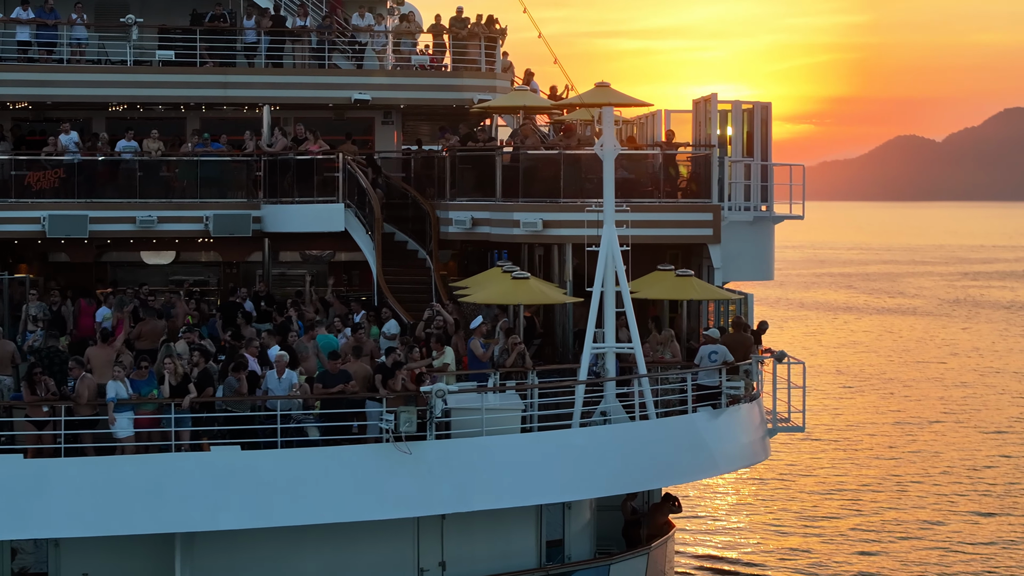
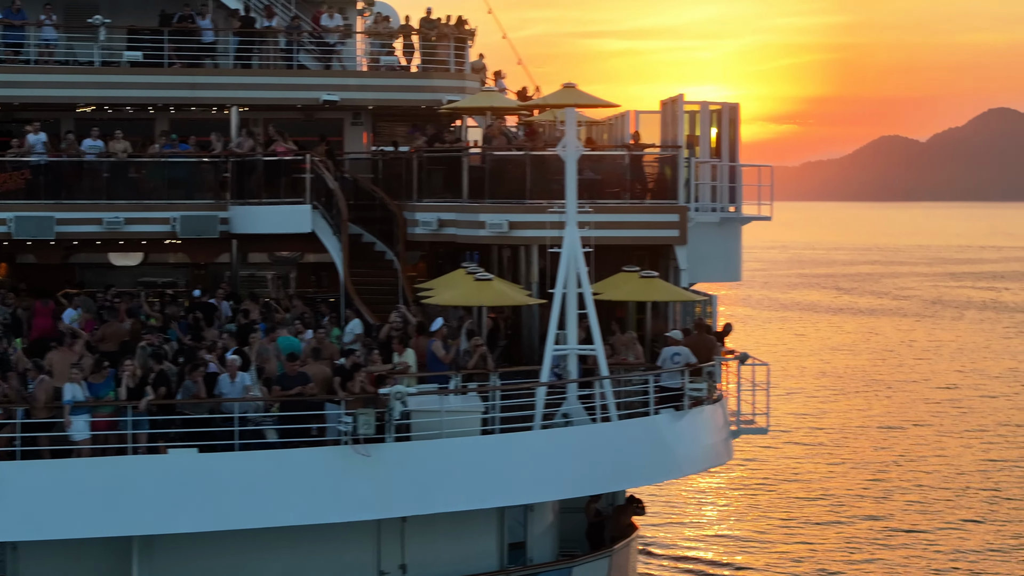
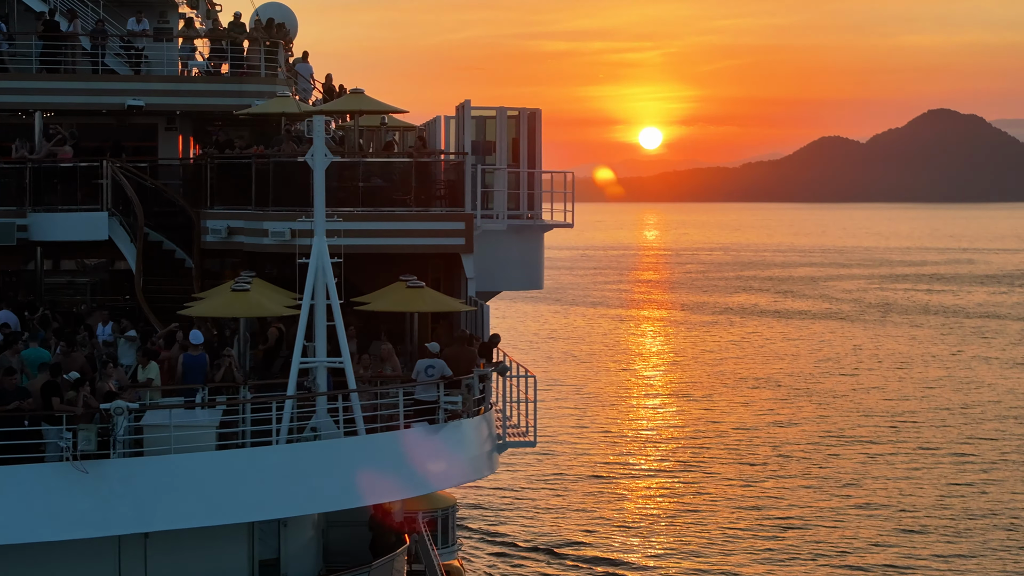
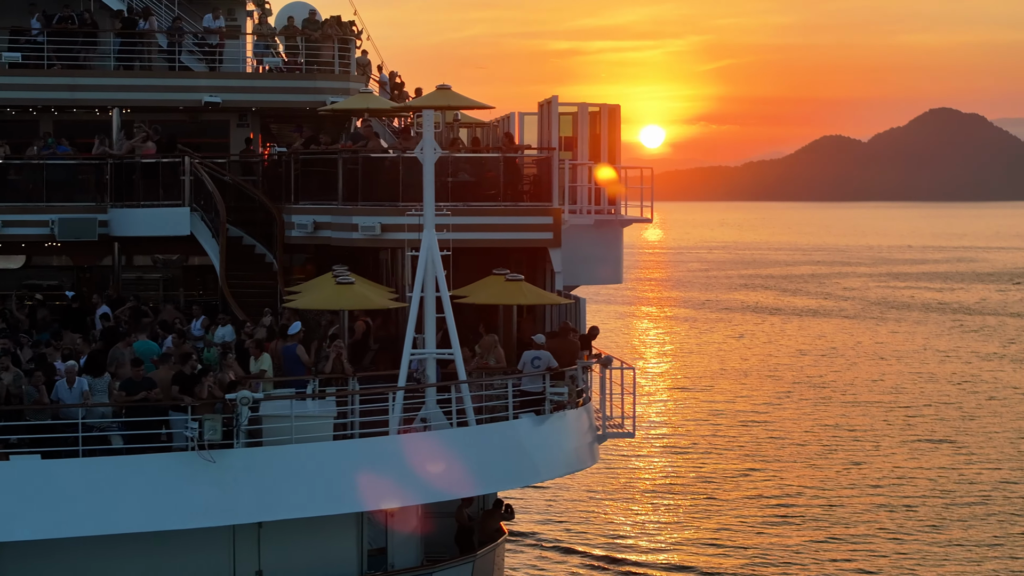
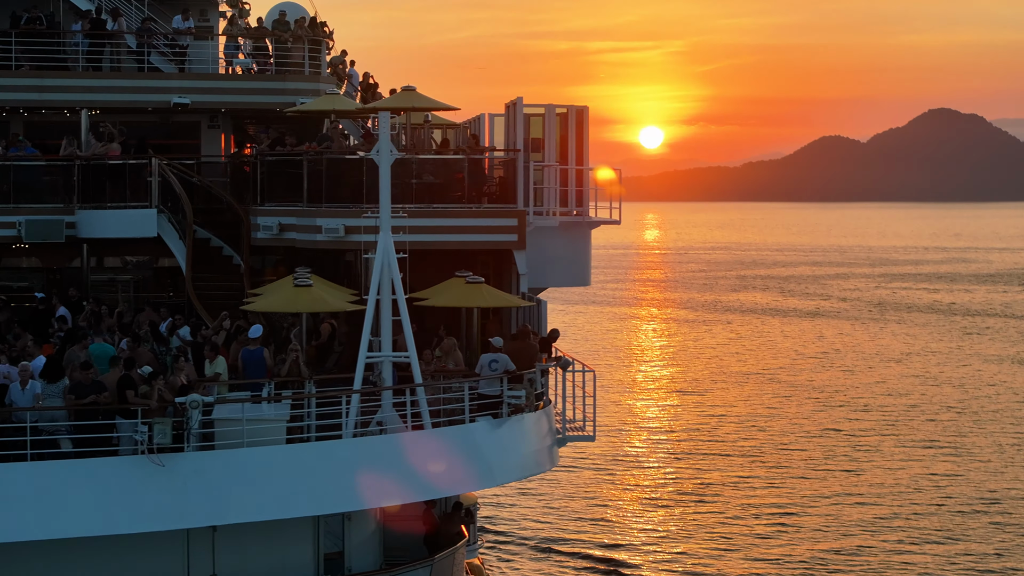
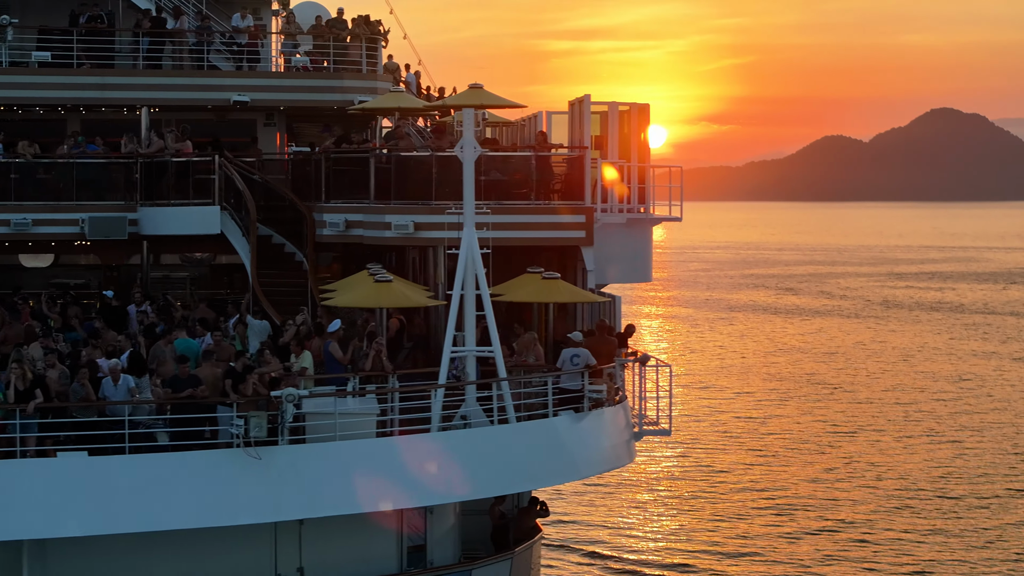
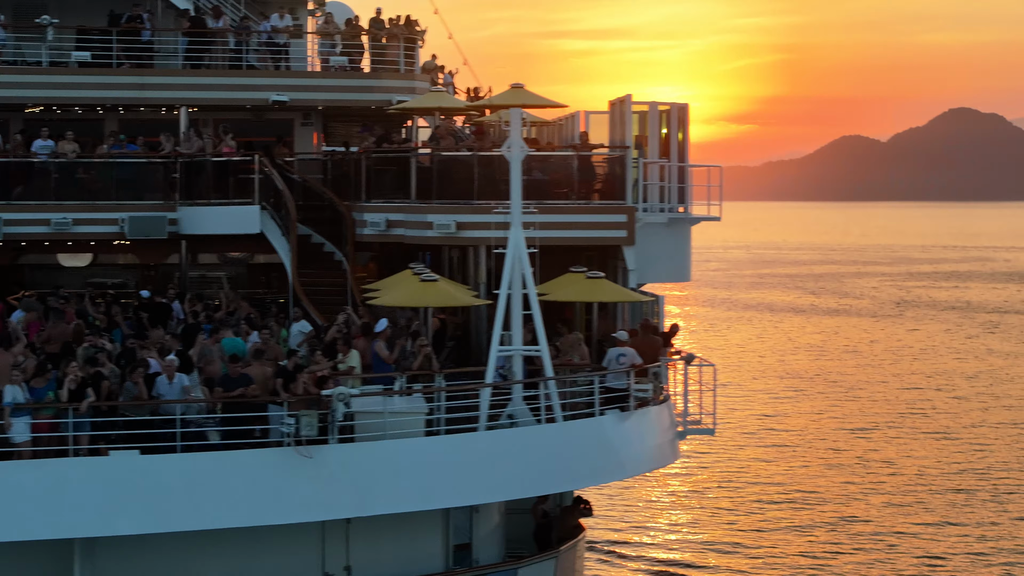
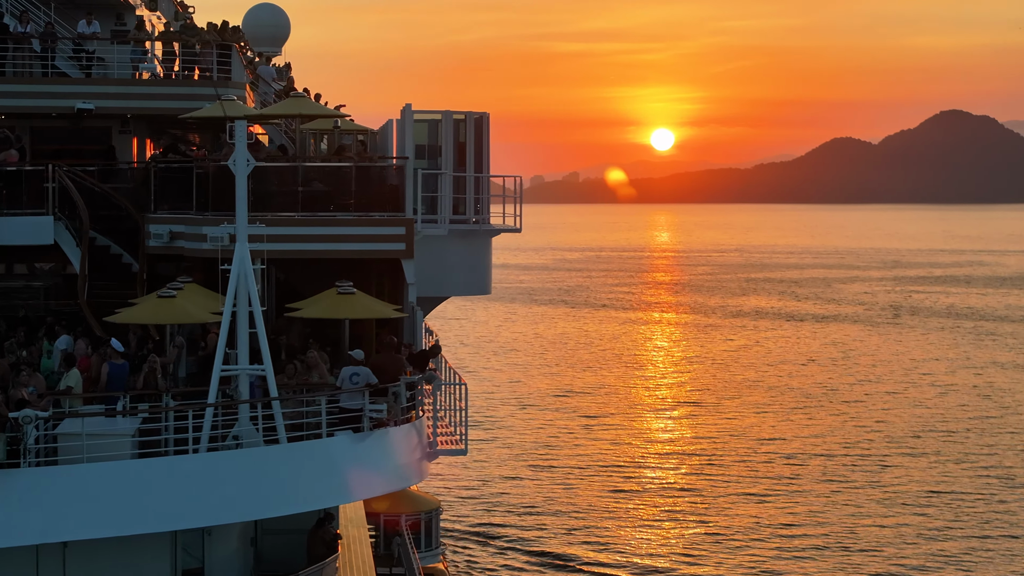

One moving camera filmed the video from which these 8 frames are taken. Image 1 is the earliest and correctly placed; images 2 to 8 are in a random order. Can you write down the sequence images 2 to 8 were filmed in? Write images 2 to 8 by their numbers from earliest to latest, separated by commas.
2, 7, 6, 4, 5, 3, 8
